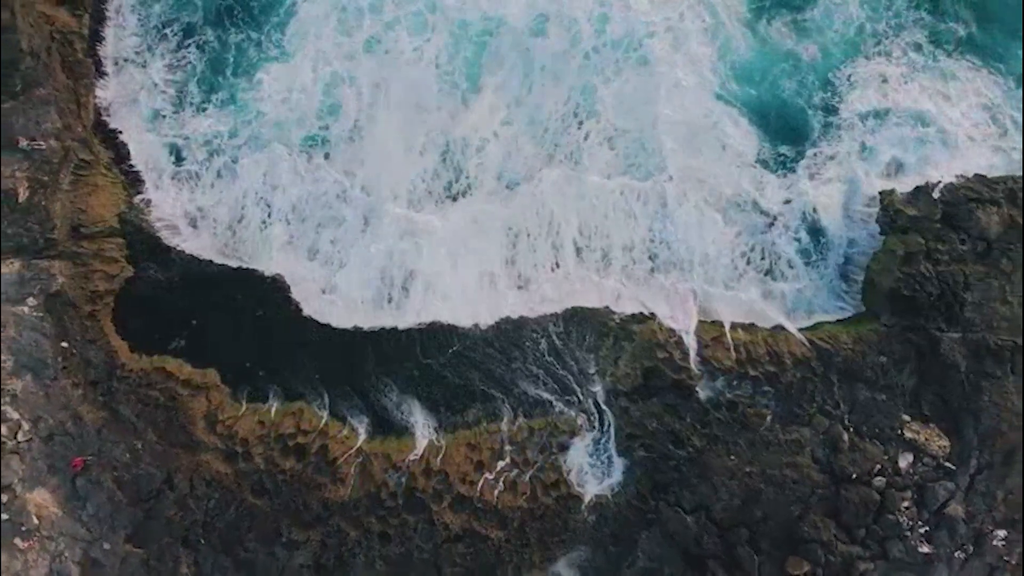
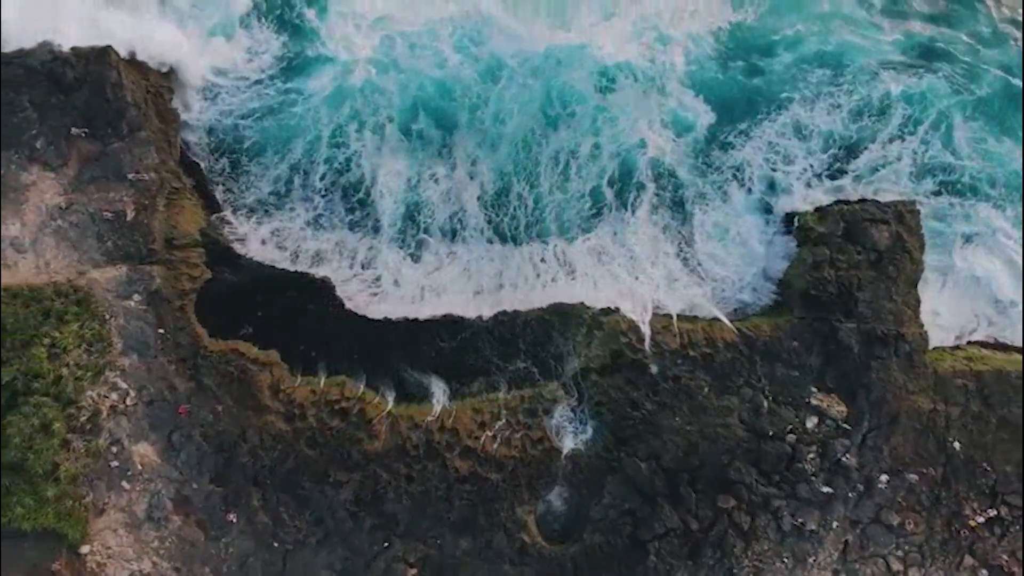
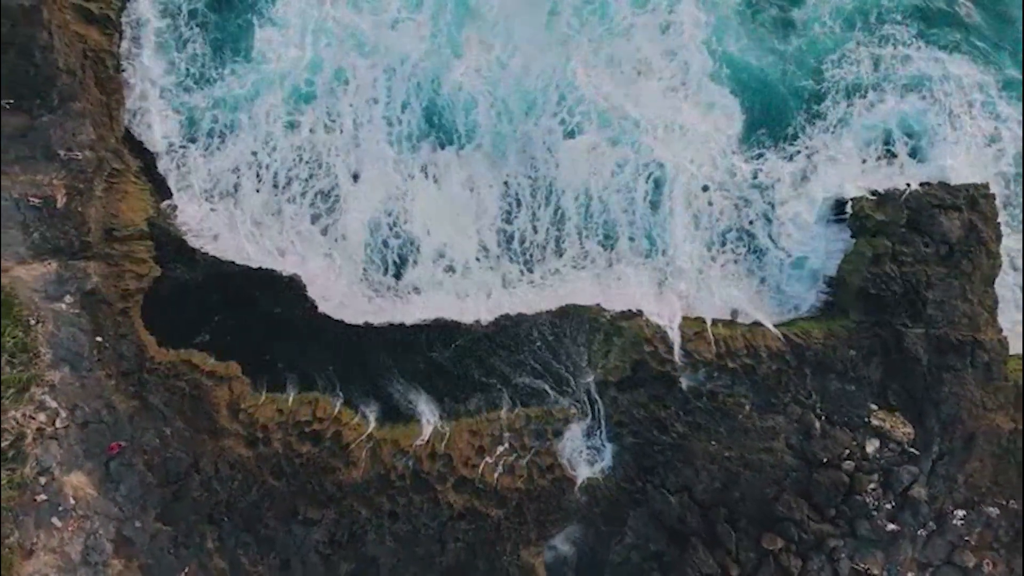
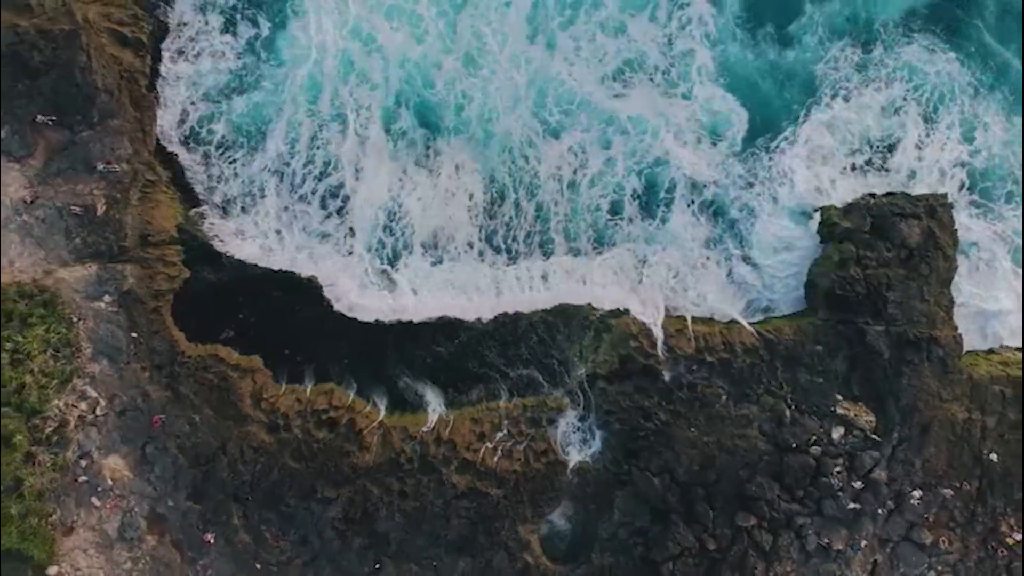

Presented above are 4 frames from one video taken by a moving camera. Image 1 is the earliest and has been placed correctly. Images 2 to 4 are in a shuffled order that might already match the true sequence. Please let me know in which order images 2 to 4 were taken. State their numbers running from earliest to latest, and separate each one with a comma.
3, 4, 2
